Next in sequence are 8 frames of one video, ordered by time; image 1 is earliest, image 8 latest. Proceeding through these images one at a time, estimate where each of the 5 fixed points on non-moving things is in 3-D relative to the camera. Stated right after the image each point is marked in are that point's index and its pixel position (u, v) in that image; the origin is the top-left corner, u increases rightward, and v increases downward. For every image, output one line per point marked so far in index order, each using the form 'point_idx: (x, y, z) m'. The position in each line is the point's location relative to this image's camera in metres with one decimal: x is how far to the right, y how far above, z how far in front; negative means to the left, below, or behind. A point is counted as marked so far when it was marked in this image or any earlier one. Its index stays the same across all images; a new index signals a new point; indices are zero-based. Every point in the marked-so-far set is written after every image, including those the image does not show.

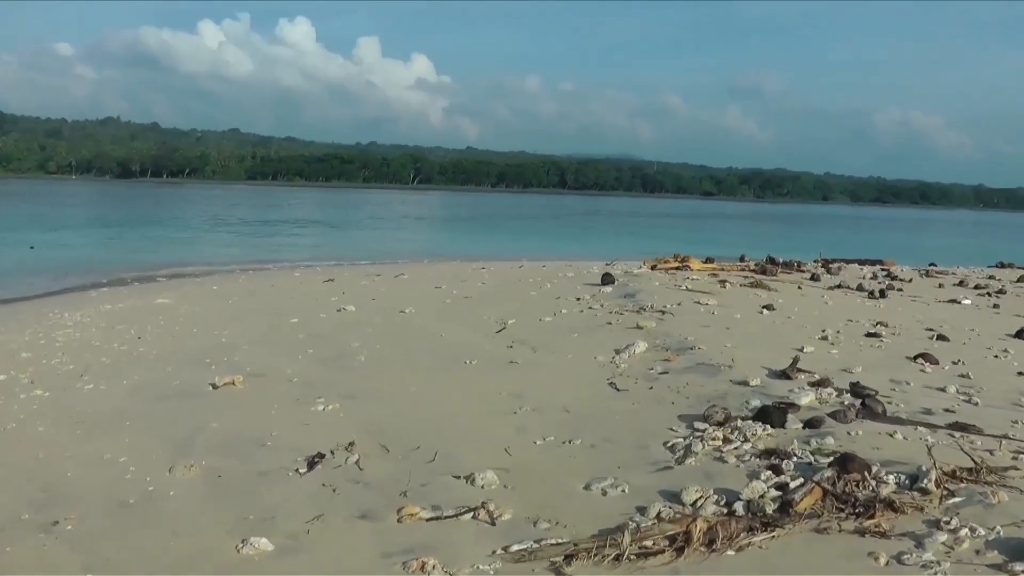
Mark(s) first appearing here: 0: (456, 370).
0: (-0.4, -0.5, +7.2) m
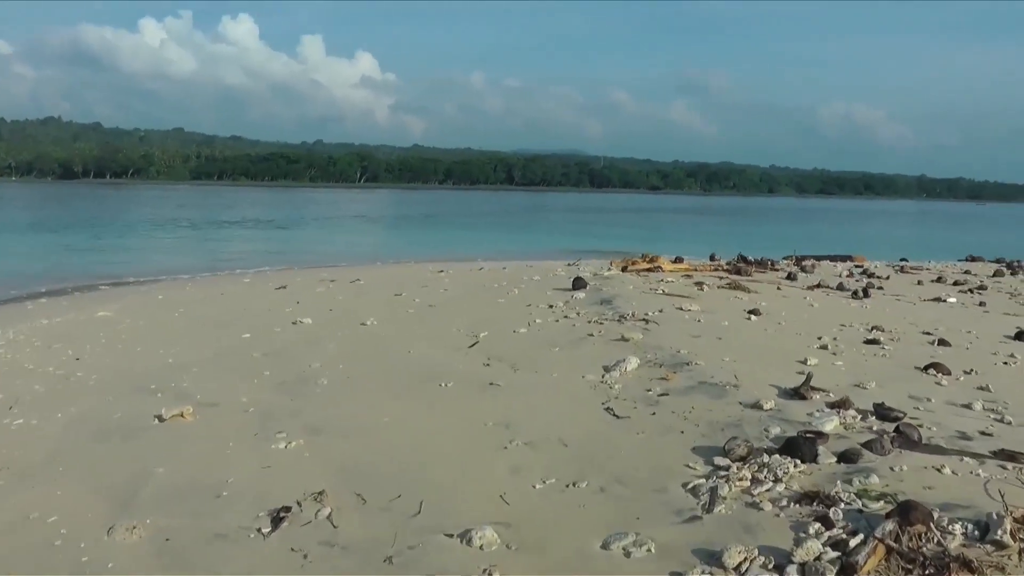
0: (-0.5, -0.6, +6.5) m
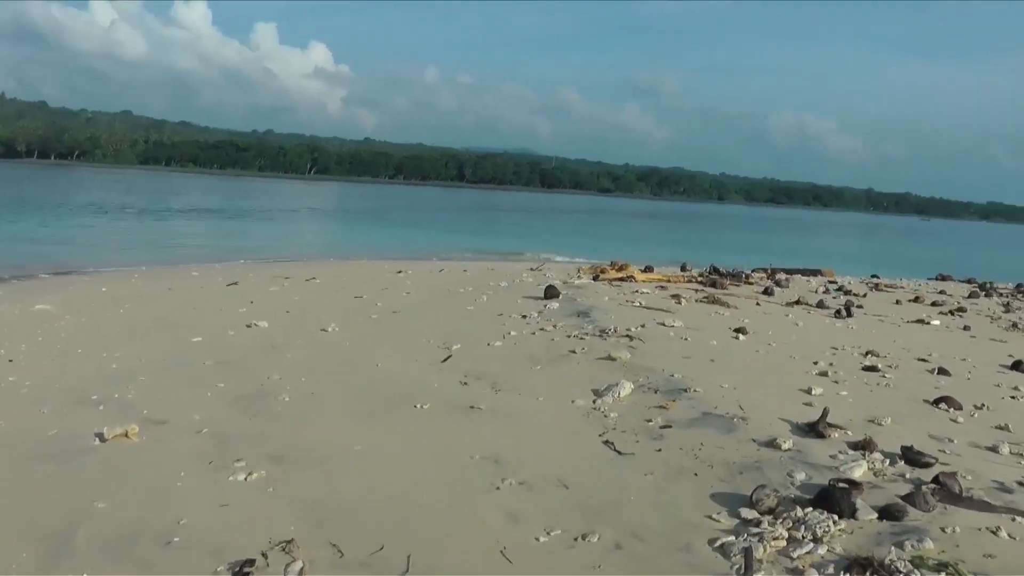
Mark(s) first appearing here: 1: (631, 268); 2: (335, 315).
0: (-0.5, -0.7, +5.8) m
1: (+1.5, +0.3, +14.7) m
2: (-1.5, -0.2, +9.9) m
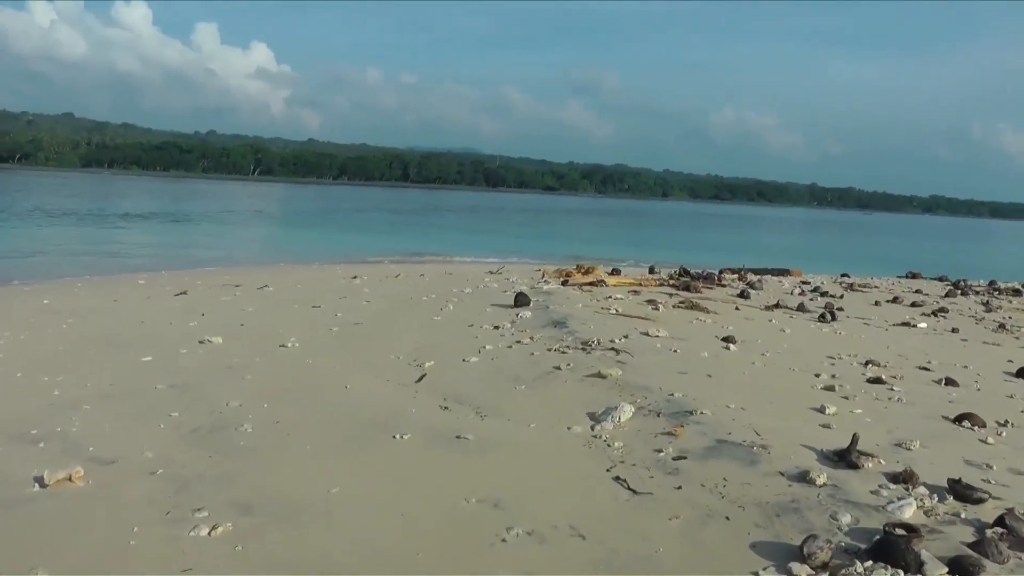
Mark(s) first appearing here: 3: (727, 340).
0: (-0.6, -0.7, +5.2) m
1: (+1.0, +0.2, +14.1) m
2: (-1.7, -0.3, +9.3) m
3: (+1.6, -0.4, +8.6) m
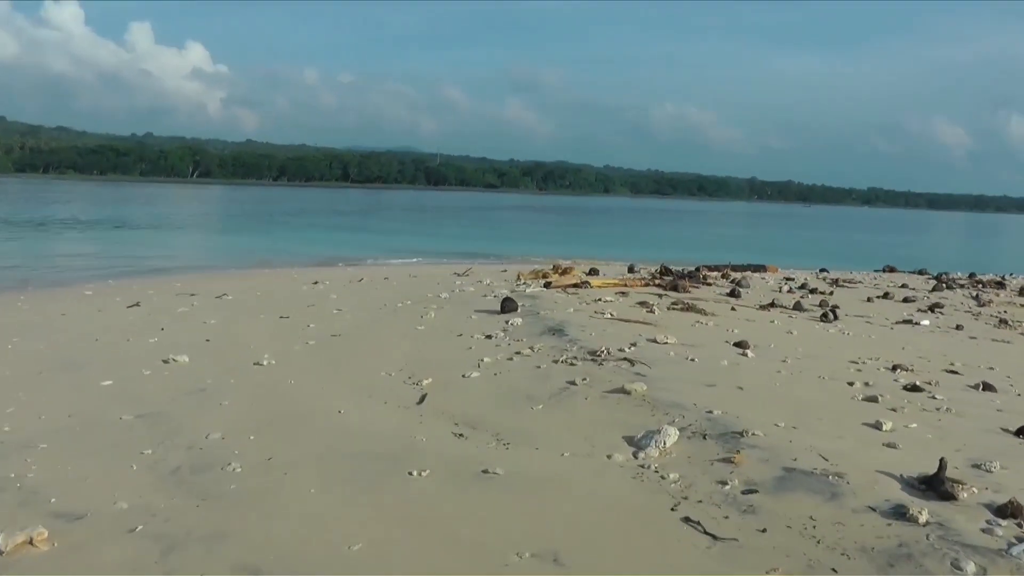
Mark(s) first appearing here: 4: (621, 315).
0: (-0.4, -0.8, +4.5) m
1: (+0.7, +0.2, +13.4) m
2: (-1.8, -0.4, +8.5) m
3: (+1.6, -0.4, +8.0) m
4: (+0.9, -0.2, +9.4) m
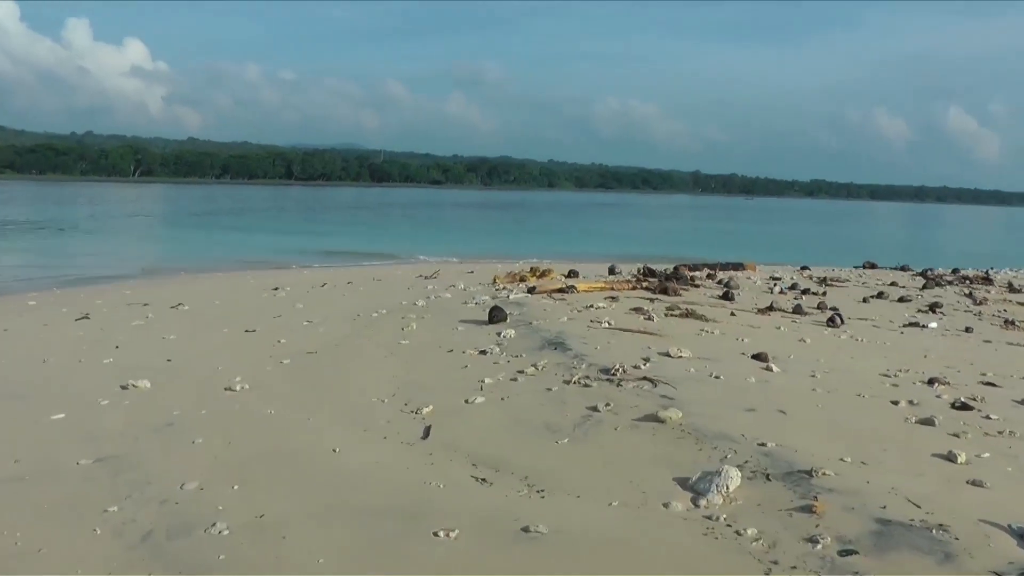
0: (-0.3, -0.9, +3.7) m
1: (+0.5, +0.2, +12.7) m
2: (-1.8, -0.5, +7.6) m
3: (+1.6, -0.4, +7.3) m
4: (+0.8, -0.3, +8.7) m
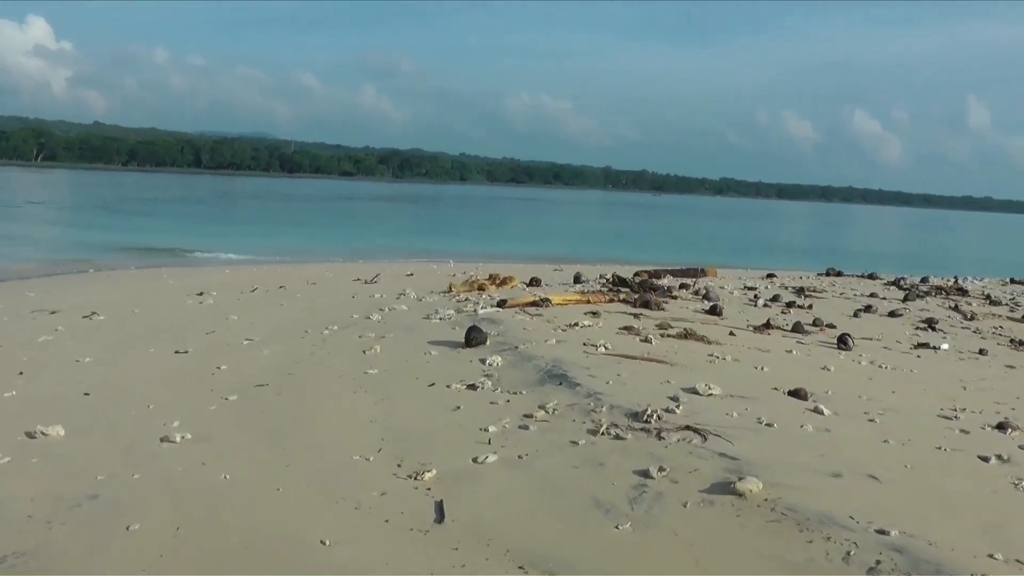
0: (0.0, -1.0, +2.5) m
1: (0.0, +0.1, +11.6) m
2: (-1.9, -0.6, +6.3) m
3: (+1.5, -0.6, +6.3) m
4: (+0.7, -0.4, +7.6) m
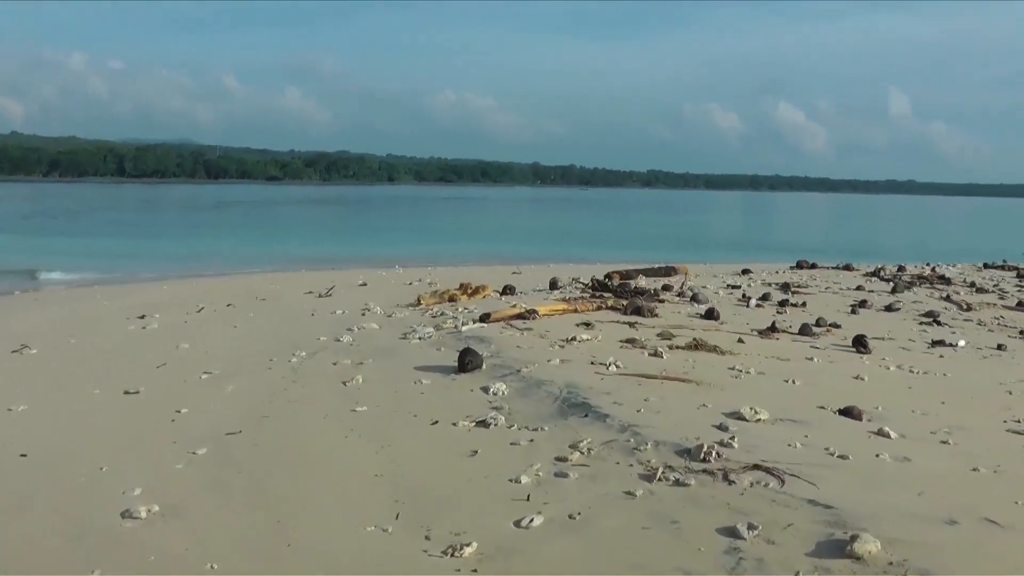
0: (+0.3, -1.1, +1.7) m
1: (-0.2, 0.0, +10.7) m
2: (-1.8, -0.8, +5.4) m
3: (+1.6, -0.6, +5.5) m
4: (+0.7, -0.5, +6.8) m
